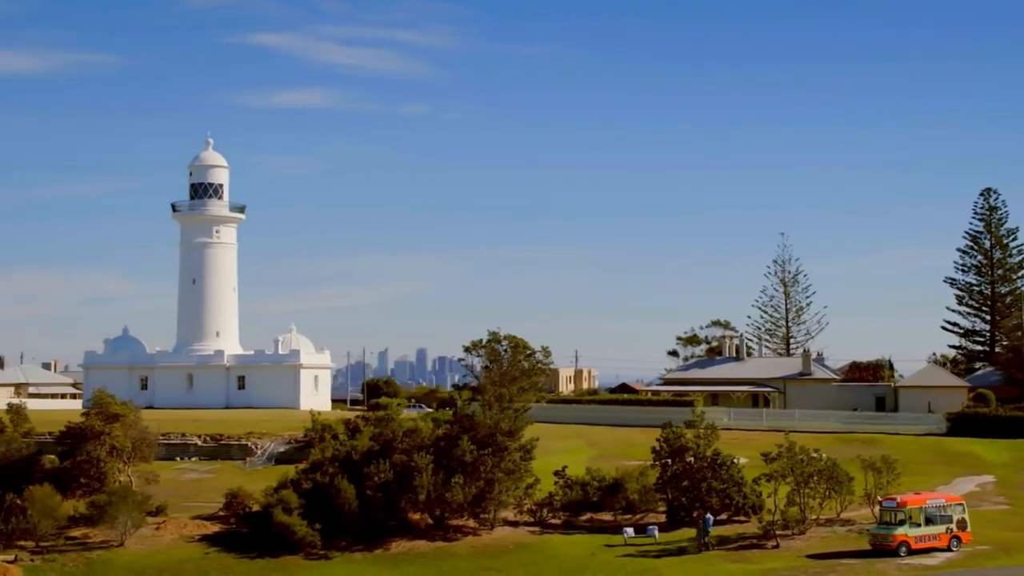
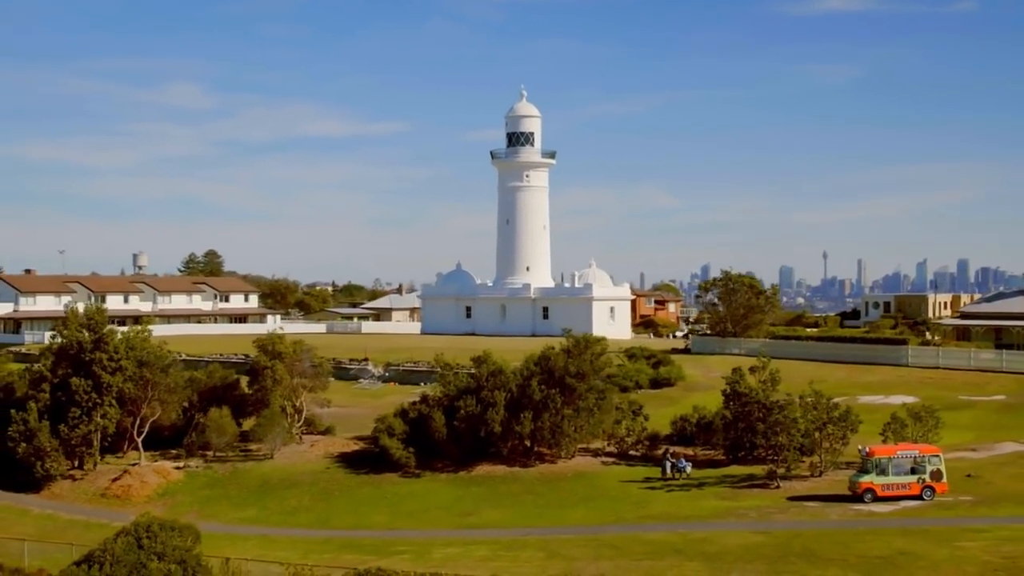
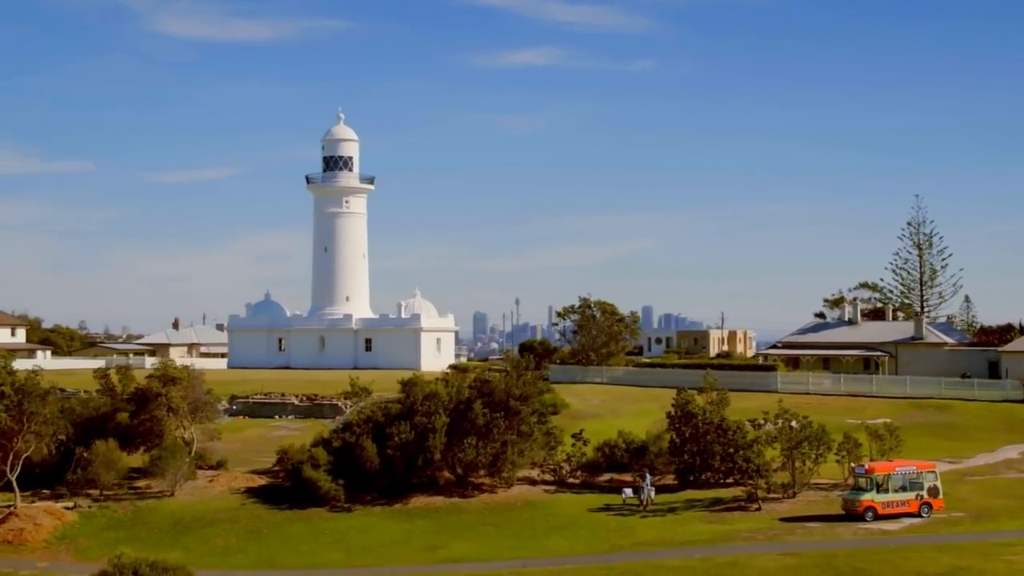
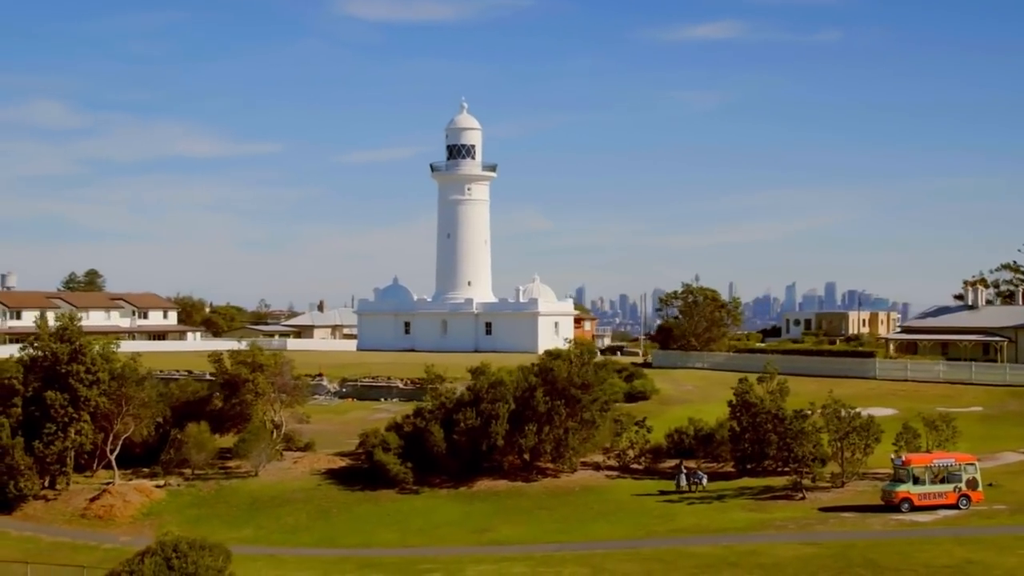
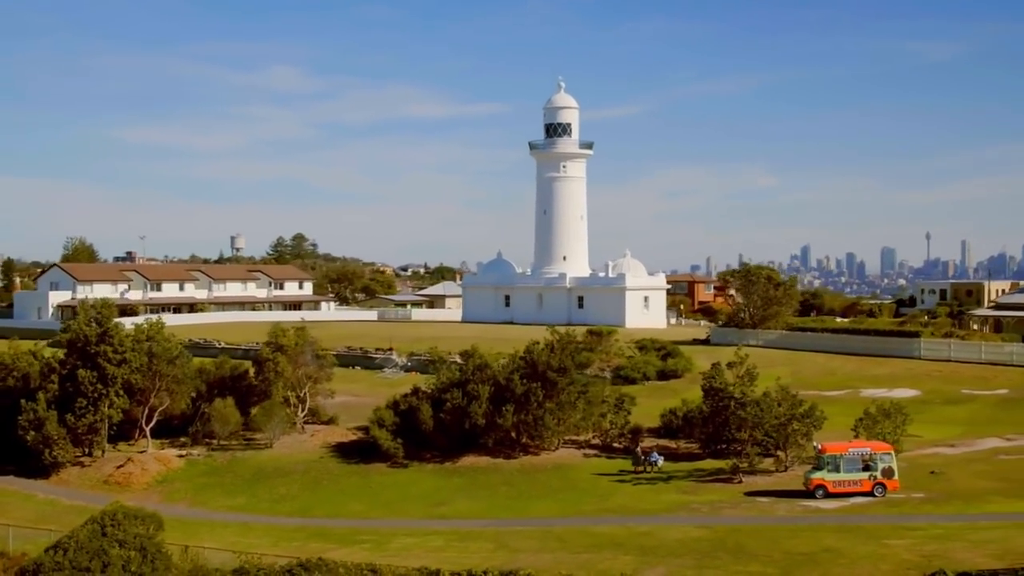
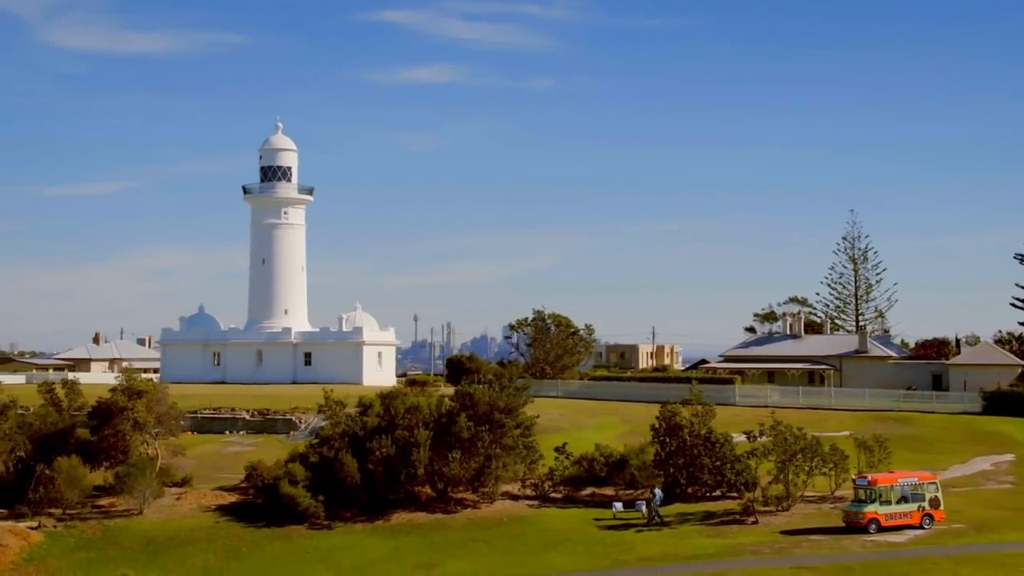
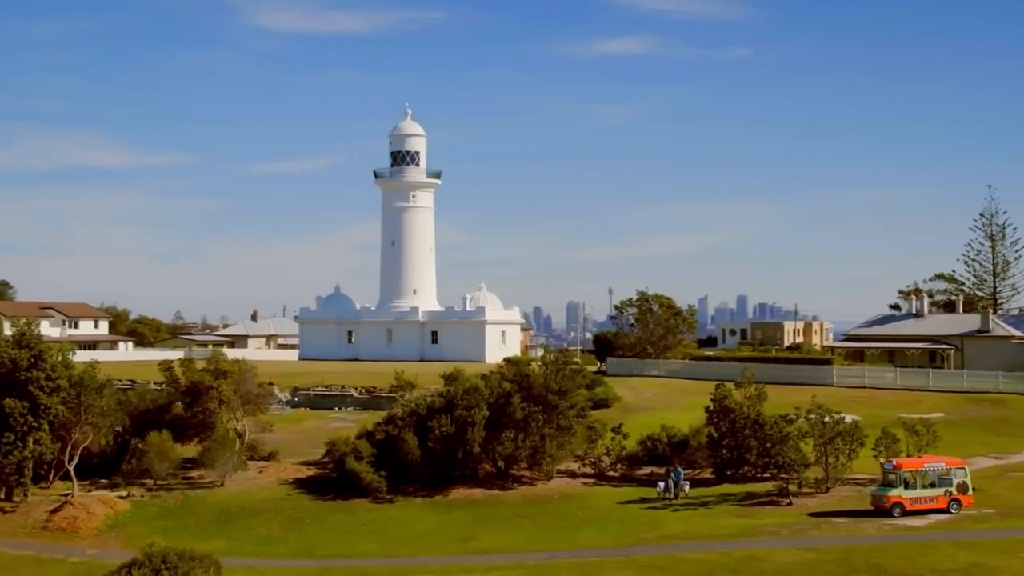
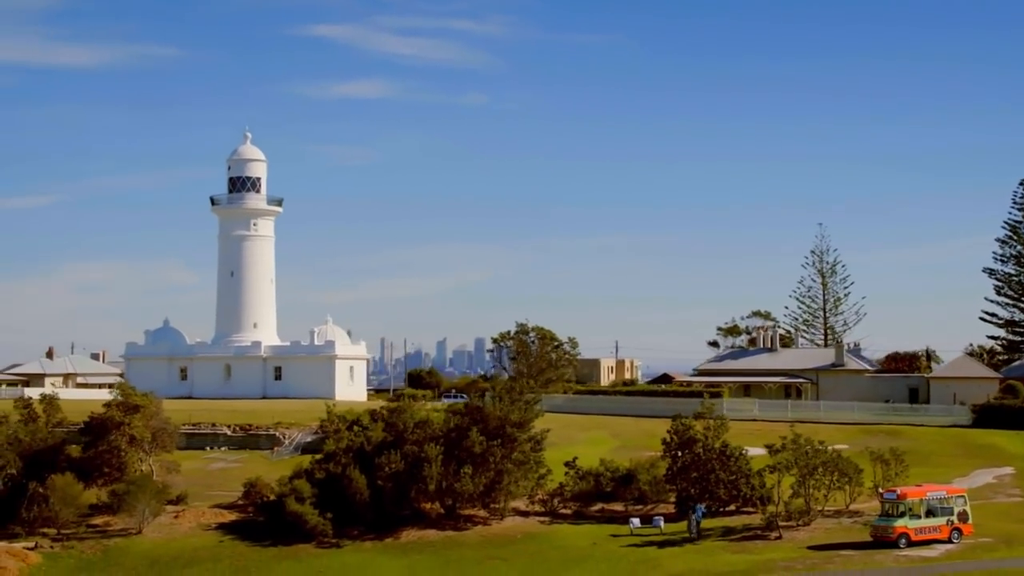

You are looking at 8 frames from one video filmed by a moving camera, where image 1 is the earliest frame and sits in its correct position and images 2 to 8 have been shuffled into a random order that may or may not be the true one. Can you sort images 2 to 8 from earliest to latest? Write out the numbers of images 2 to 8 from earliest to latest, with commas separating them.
8, 6, 3, 7, 4, 2, 5
